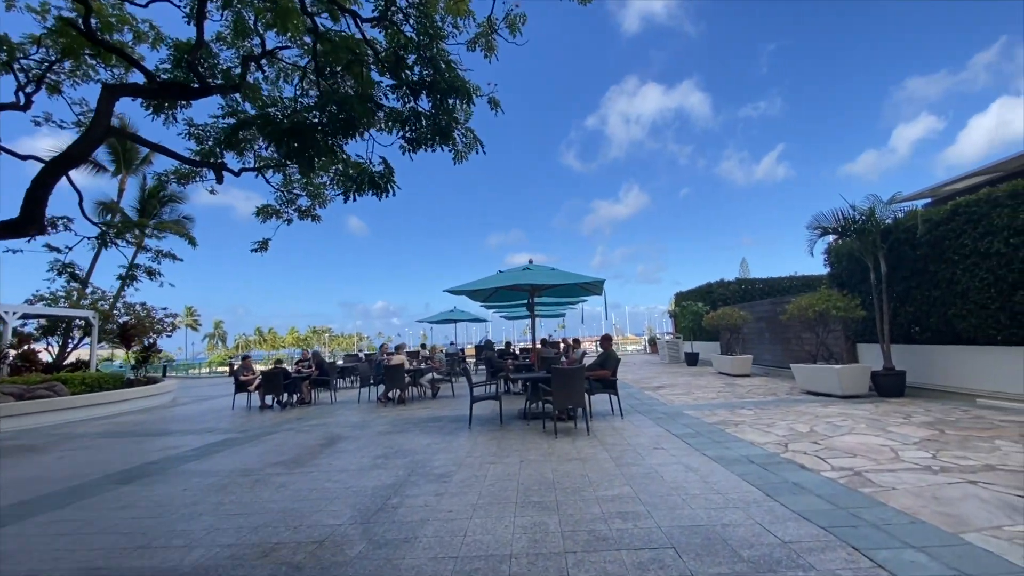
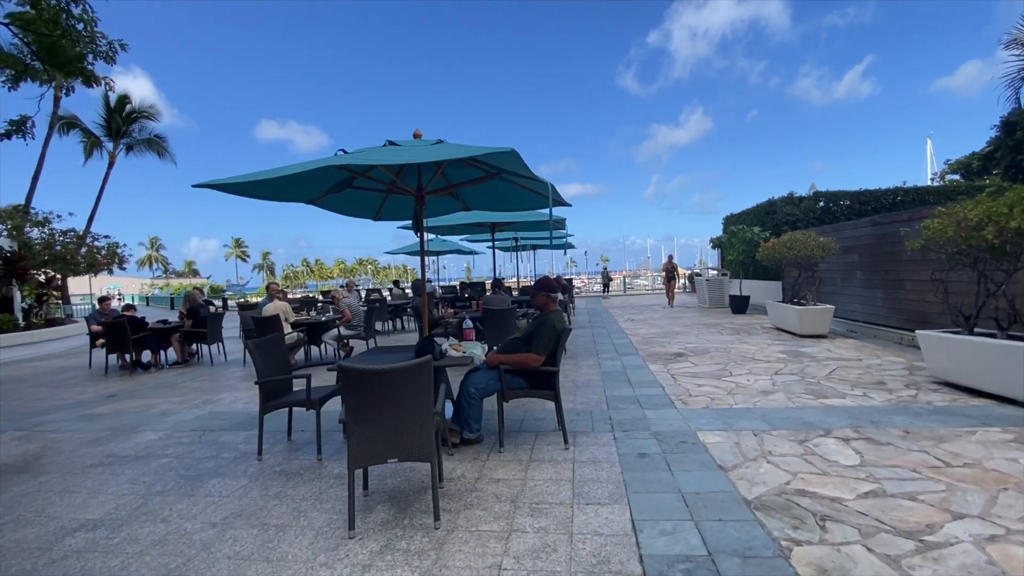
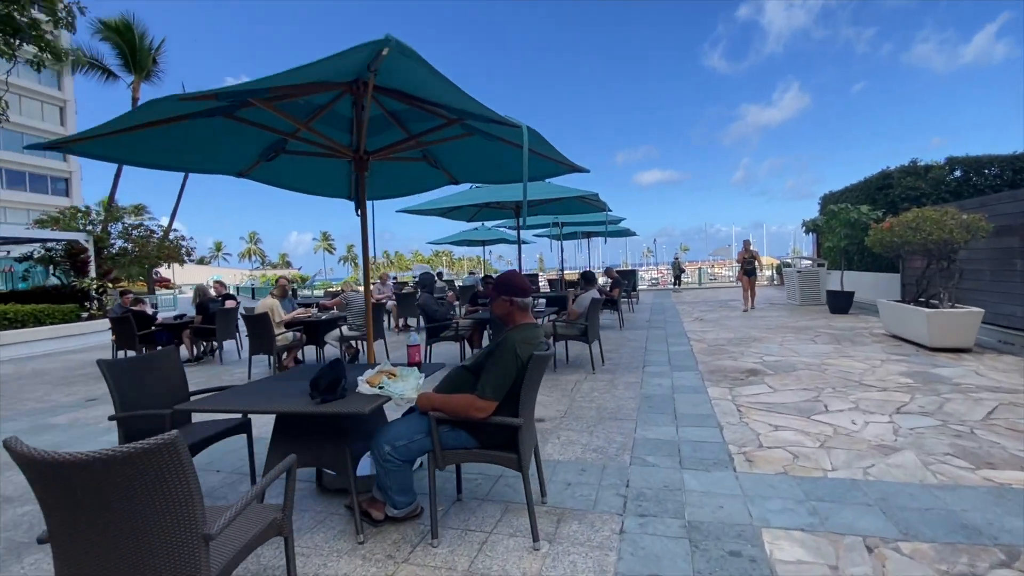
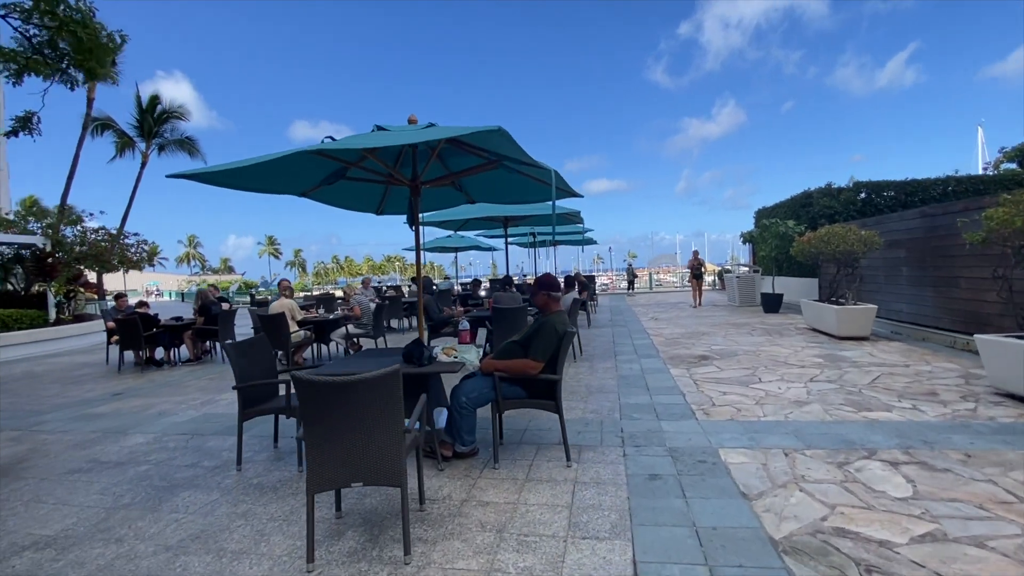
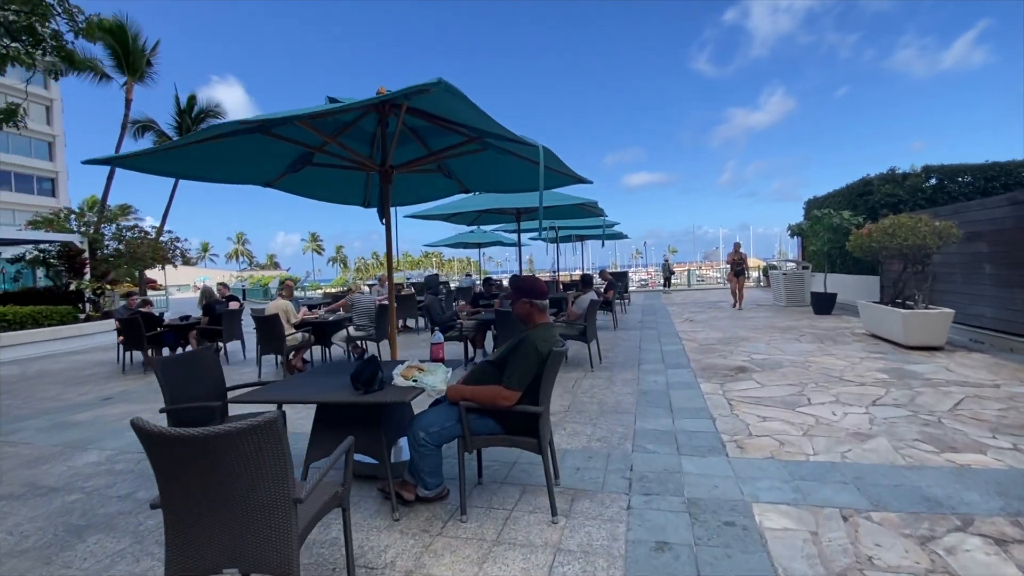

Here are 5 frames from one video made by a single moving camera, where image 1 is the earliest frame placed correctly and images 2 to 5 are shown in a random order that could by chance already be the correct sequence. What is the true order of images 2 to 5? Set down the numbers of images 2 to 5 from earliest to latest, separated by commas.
2, 4, 5, 3
